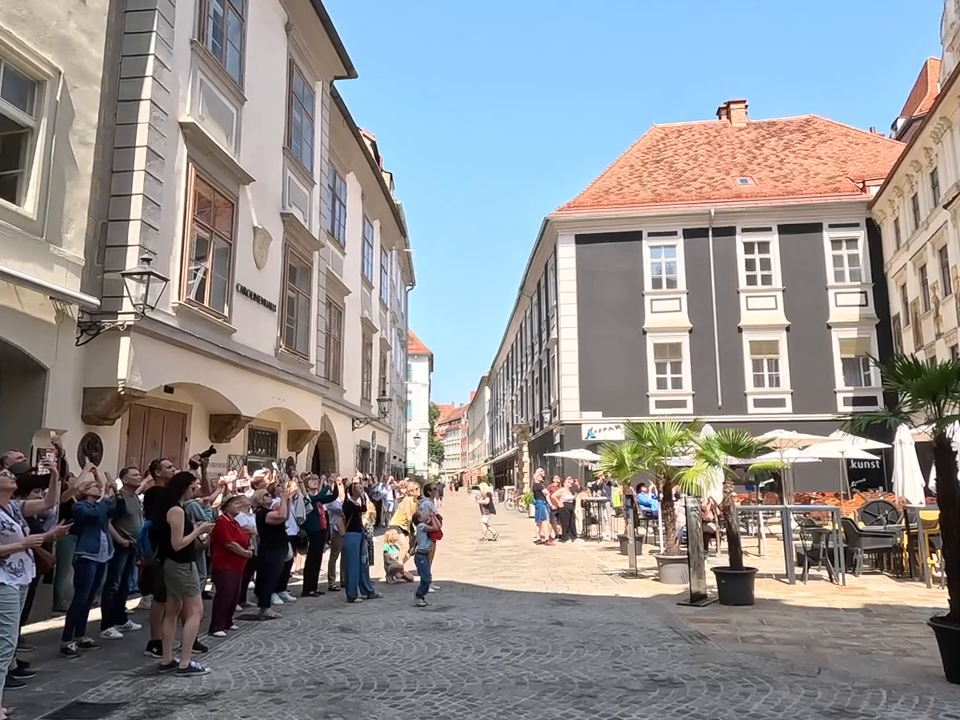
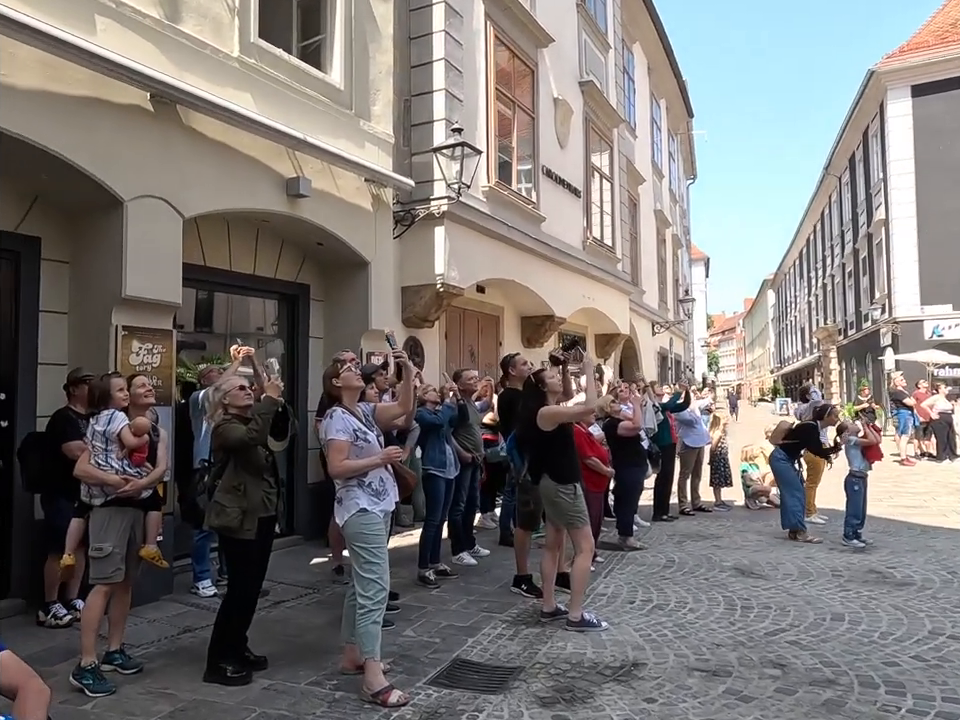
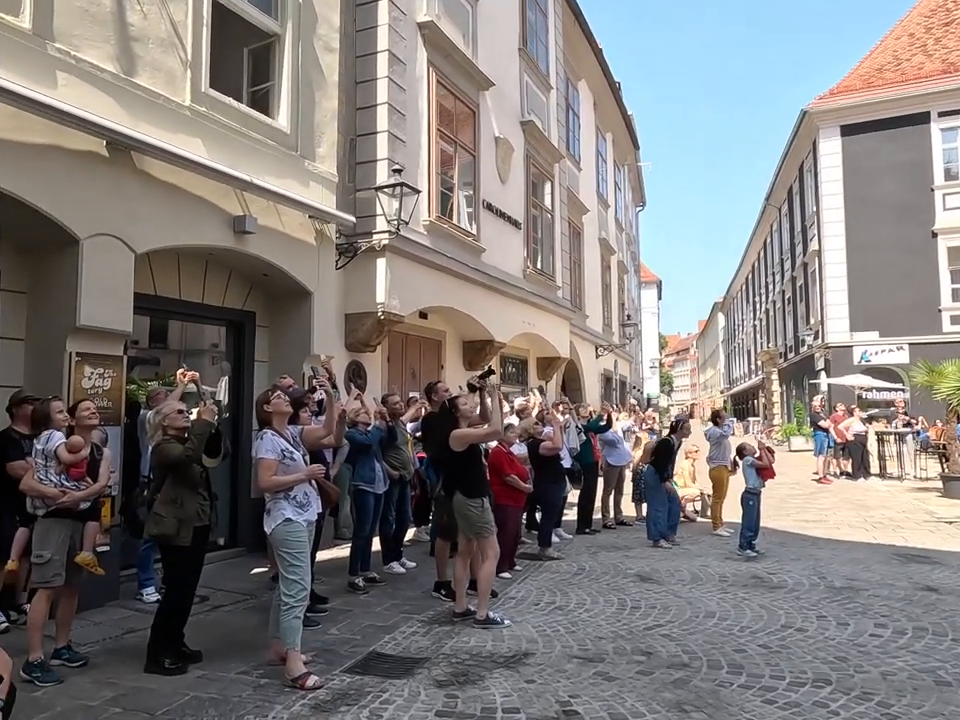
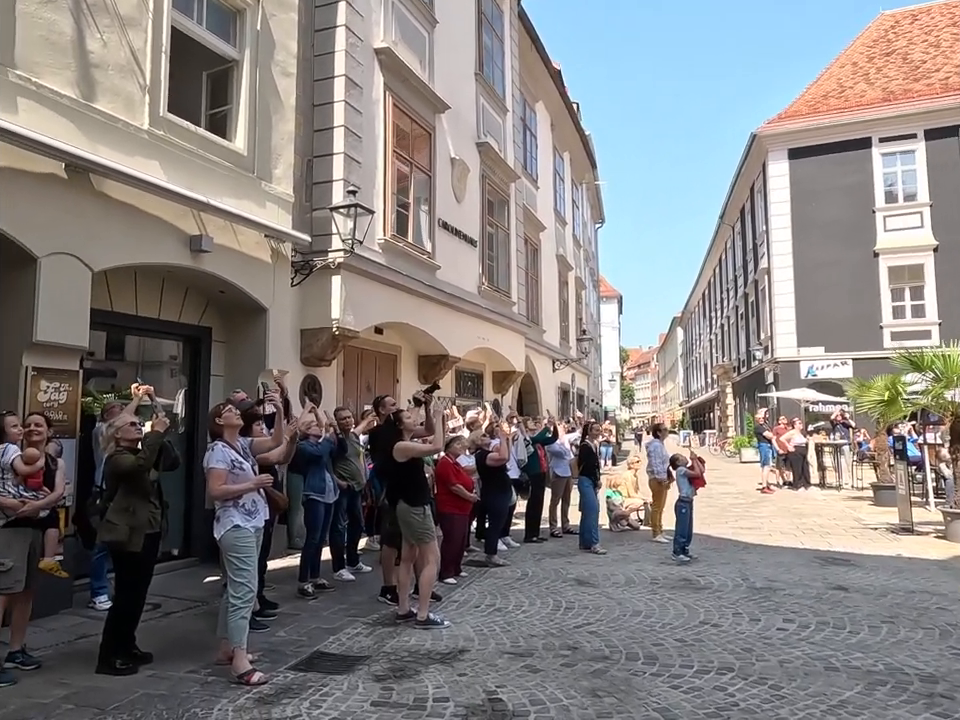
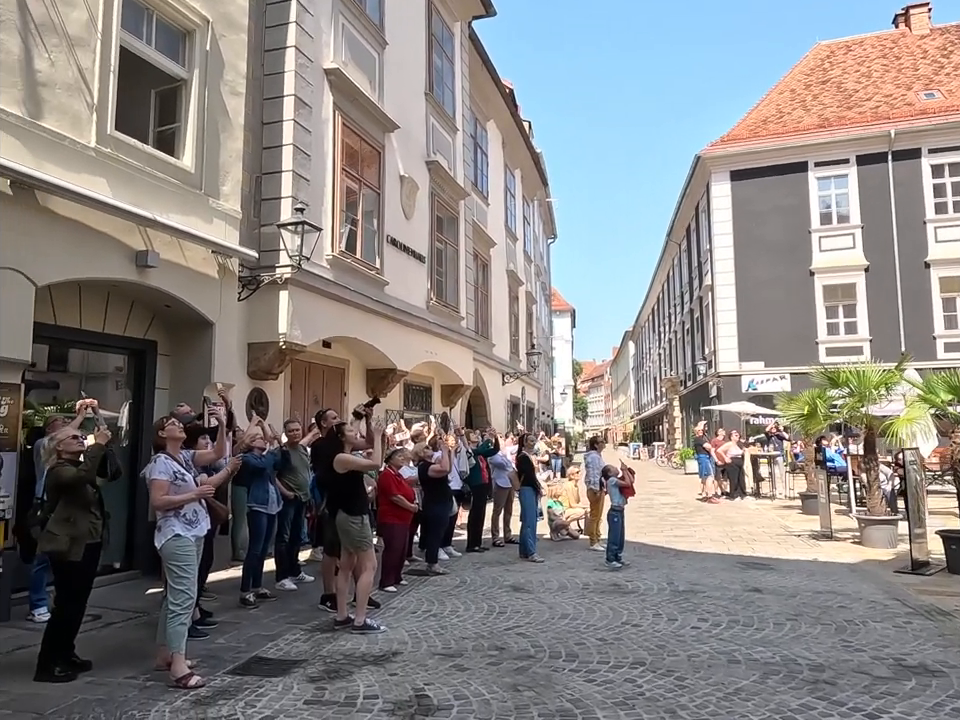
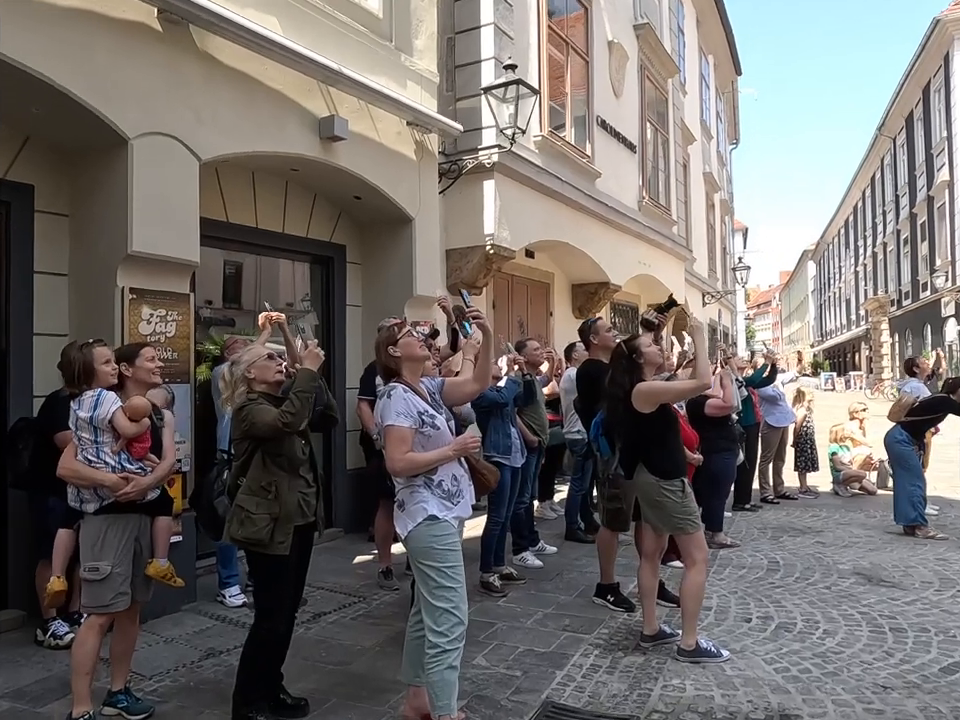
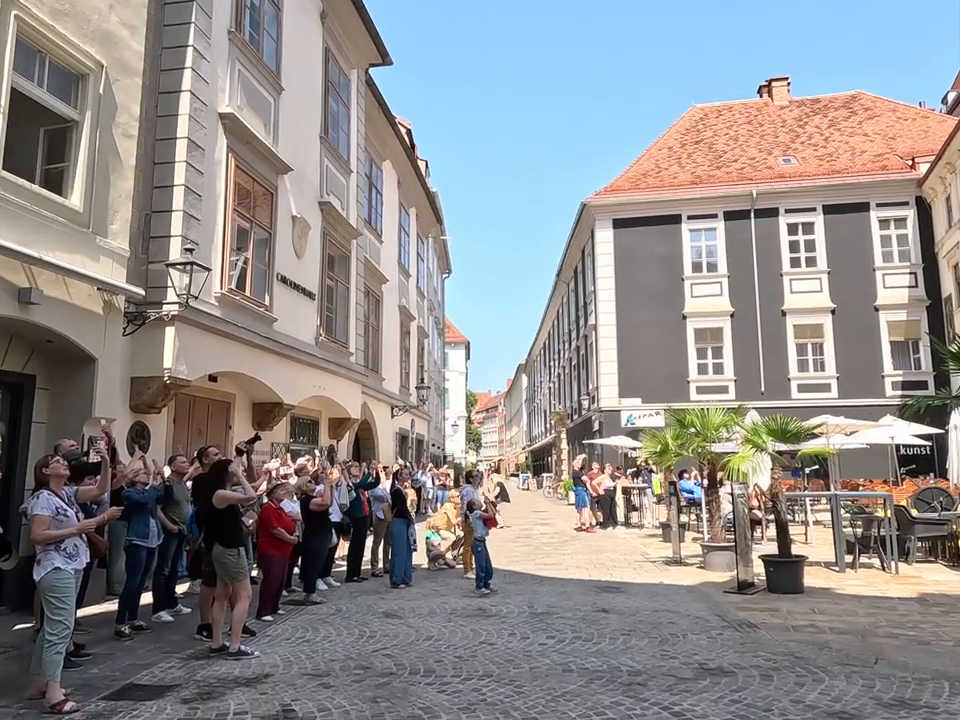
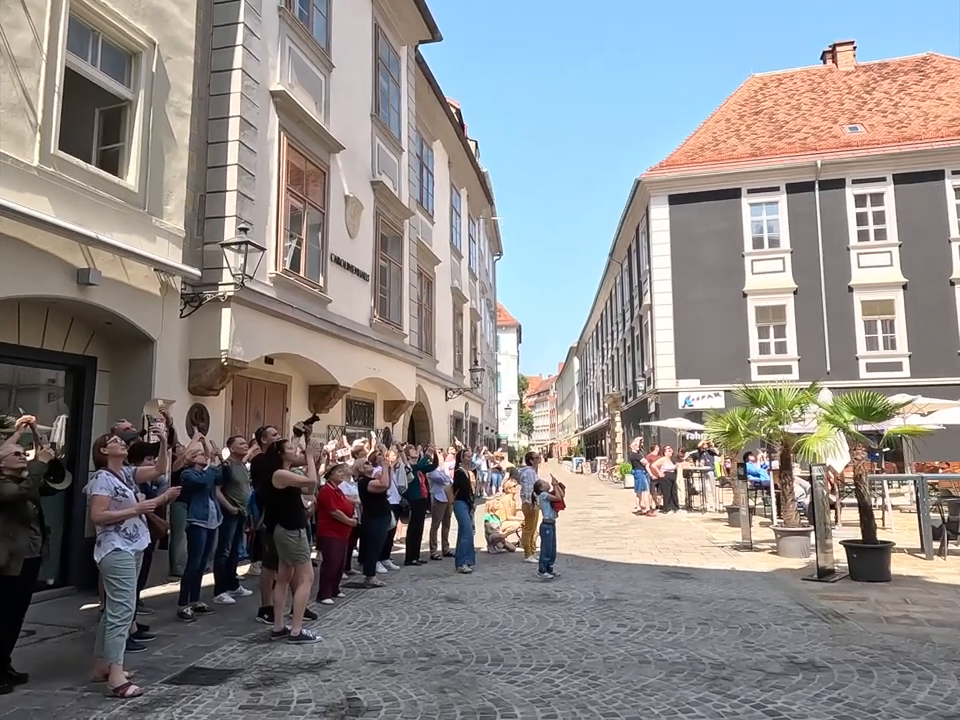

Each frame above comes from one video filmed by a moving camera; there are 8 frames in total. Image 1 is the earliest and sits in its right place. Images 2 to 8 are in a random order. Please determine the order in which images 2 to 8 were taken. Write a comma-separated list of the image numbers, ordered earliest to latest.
7, 8, 5, 4, 3, 2, 6
